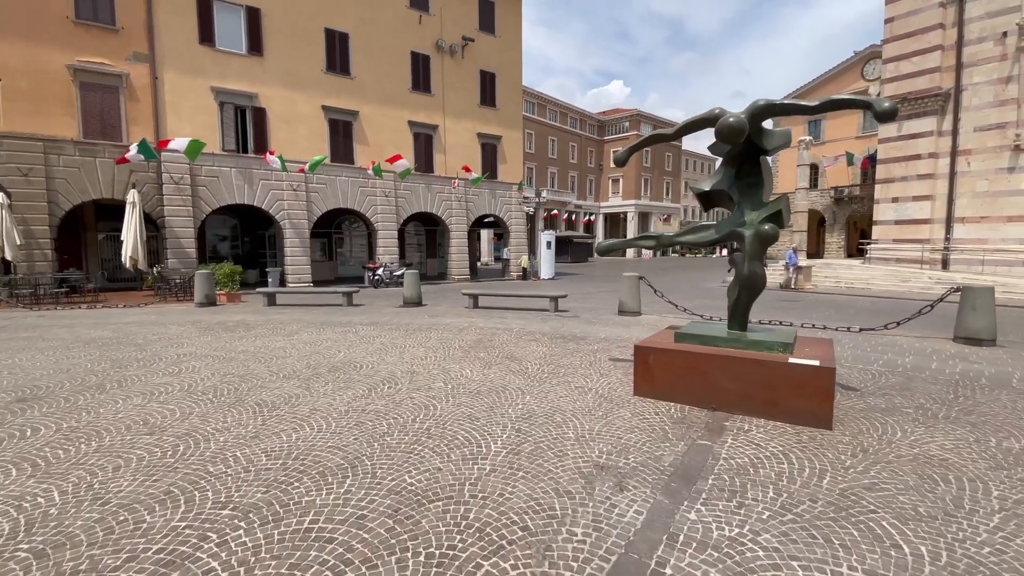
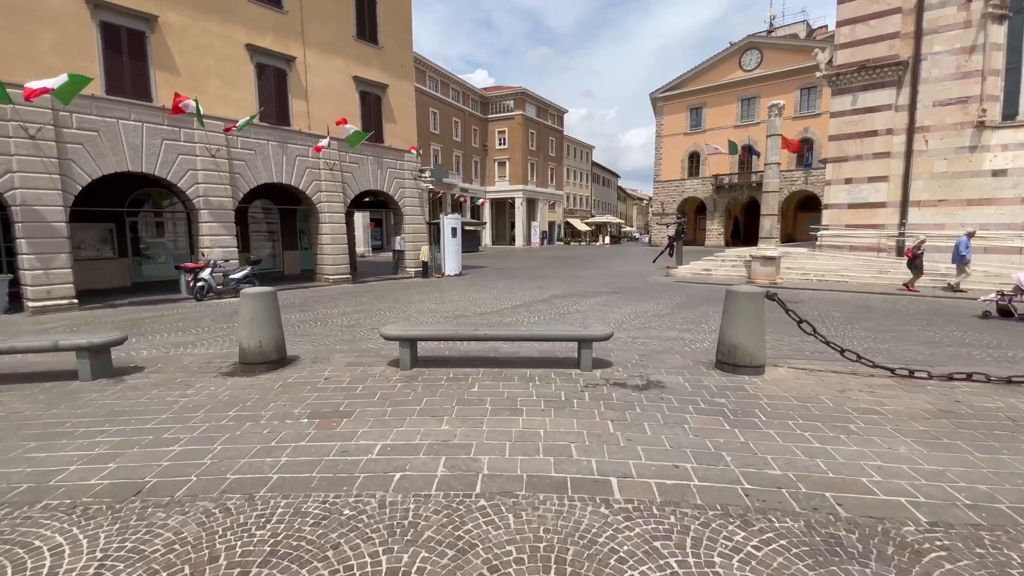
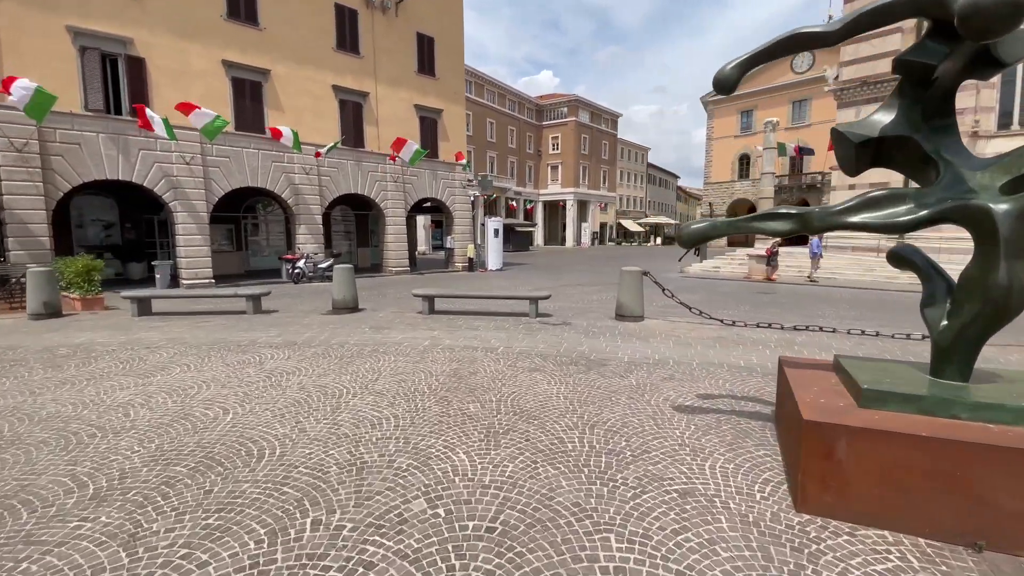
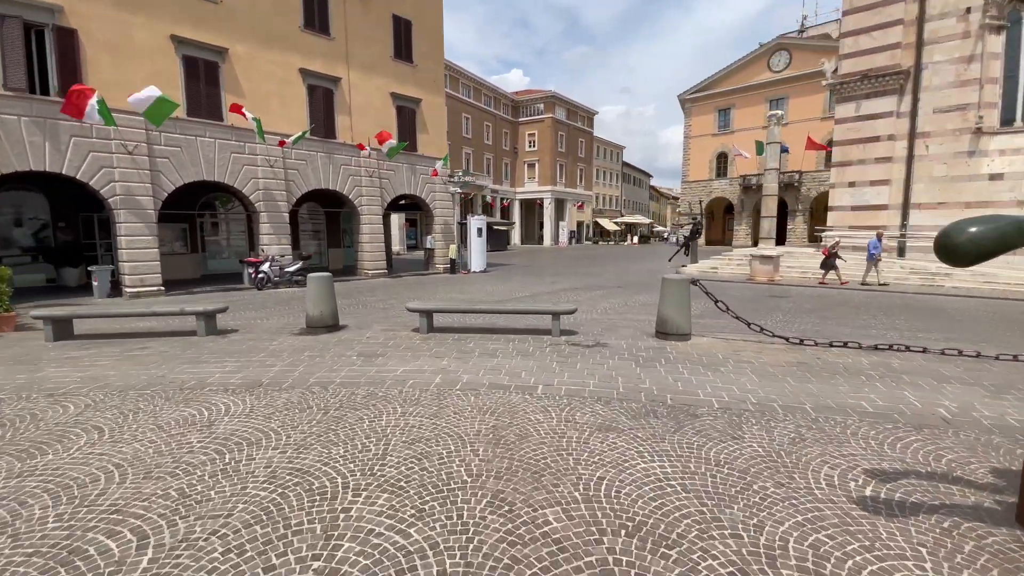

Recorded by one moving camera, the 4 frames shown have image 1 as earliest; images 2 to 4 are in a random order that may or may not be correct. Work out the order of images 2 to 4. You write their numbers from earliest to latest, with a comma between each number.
3, 4, 2
